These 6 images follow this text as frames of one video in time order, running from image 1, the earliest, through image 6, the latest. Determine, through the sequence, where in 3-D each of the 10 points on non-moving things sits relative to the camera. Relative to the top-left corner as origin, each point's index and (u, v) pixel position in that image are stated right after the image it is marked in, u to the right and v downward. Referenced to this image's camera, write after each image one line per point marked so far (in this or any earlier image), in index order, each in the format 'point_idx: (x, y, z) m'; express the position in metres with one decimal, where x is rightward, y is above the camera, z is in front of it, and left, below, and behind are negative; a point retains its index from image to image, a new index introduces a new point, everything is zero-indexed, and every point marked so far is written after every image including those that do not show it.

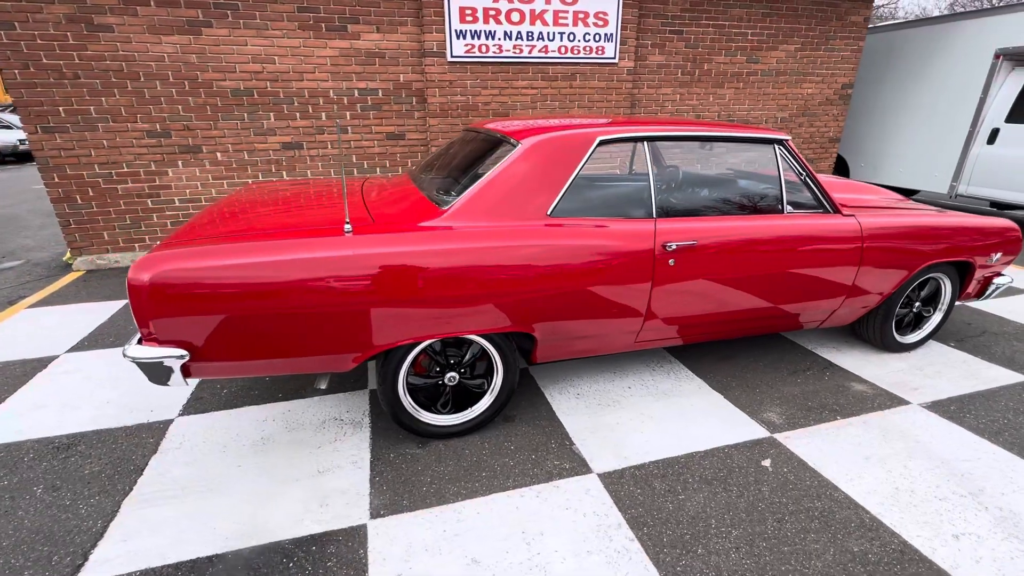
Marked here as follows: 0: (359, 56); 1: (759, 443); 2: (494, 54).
0: (-1.6, +2.4, +4.8) m
1: (+1.3, -0.8, +2.4) m
2: (-0.2, +2.5, +5.0) m
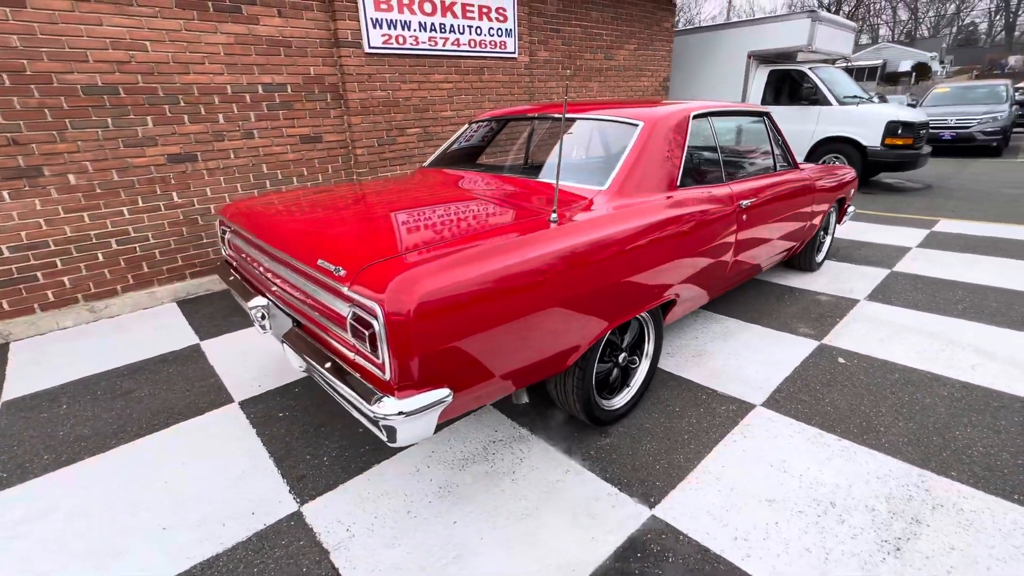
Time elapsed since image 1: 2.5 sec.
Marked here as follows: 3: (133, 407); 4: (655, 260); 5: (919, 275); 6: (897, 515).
0: (-2.2, +2.1, +4.0) m
1: (+2.0, -0.4, +3.0) m
2: (-1.0, +2.5, +4.7) m
3: (-2.1, -0.7, +2.6) m
4: (+0.7, +0.1, +2.3) m
5: (+3.6, +0.1, +4.2) m
6: (+1.5, -0.9, +1.8) m
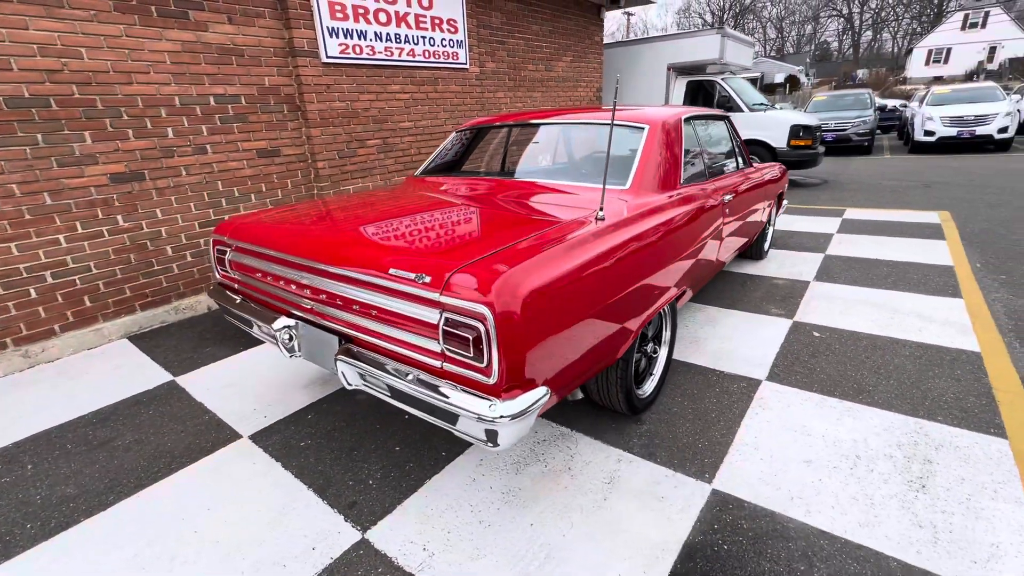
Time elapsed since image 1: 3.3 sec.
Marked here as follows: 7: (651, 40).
0: (-2.4, +1.9, +3.7) m
1: (+2.0, -0.3, +3.3) m
2: (-1.4, +2.3, +4.6) m
3: (-1.9, -0.8, +2.3) m
4: (+0.8, +0.2, +2.5) m
5: (+3.4, +0.3, +4.8) m
6: (+1.7, -0.7, +2.0) m
7: (+2.8, +5.0, +9.4) m
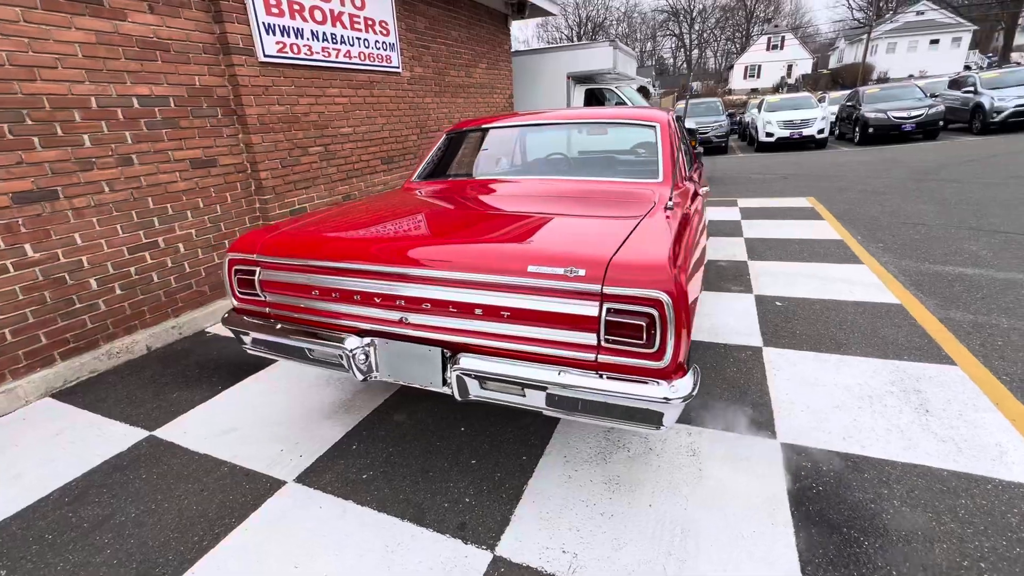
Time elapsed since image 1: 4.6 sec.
0: (-2.6, +1.6, +3.1) m
1: (+2.0, -0.1, +3.8) m
2: (-1.9, +2.1, +4.3) m
3: (-1.5, -1.0, +1.8) m
4: (+1.0, +0.3, +2.7) m
5: (+3.0, +0.6, +5.5) m
6: (+2.1, -0.5, +2.5) m
7: (+0.8, +5.1, +9.9) m
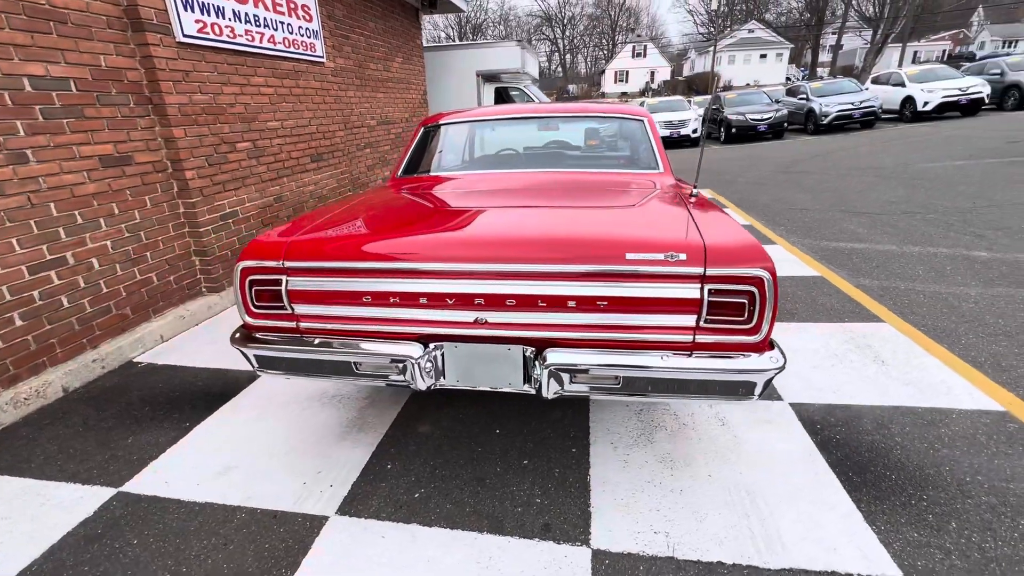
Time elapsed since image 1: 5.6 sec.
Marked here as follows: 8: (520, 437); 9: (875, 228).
0: (-2.6, +1.5, +2.5) m
1: (+1.8, +0.1, +4.2) m
2: (-2.3, +2.0, +3.7) m
3: (-1.1, -1.0, +1.5) m
4: (+1.0, +0.4, +2.9) m
5: (+2.3, +0.8, +6.1) m
6: (+2.2, -0.4, +2.9) m
7: (-1.1, +5.1, +9.9) m
8: (0.0, -0.7, +2.2) m
9: (+4.2, +0.7, +5.4) m
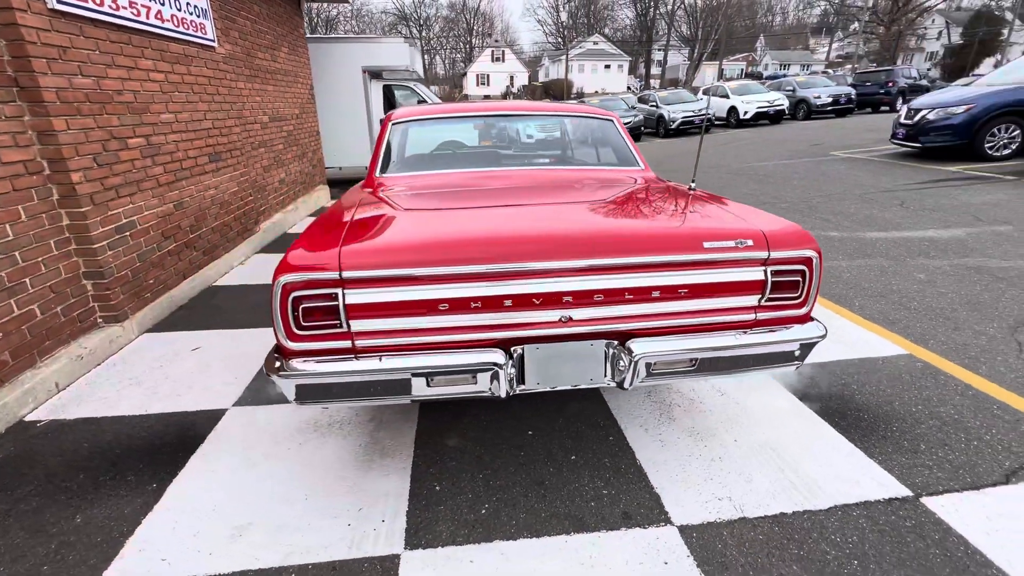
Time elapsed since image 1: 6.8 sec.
0: (-2.6, +1.3, +1.7) m
1: (+1.3, +0.2, +4.6) m
2: (-2.6, +1.8, +3.0) m
3: (-0.7, -1.1, +1.2) m
4: (+0.9, +0.4, +3.1) m
5: (+1.2, +0.9, +6.5) m
6: (+2.1, -0.2, +3.4) m
7: (-3.4, +4.9, +9.2) m
8: (+0.2, -0.7, +2.2) m
9: (+3.3, +1.0, +6.4) m
